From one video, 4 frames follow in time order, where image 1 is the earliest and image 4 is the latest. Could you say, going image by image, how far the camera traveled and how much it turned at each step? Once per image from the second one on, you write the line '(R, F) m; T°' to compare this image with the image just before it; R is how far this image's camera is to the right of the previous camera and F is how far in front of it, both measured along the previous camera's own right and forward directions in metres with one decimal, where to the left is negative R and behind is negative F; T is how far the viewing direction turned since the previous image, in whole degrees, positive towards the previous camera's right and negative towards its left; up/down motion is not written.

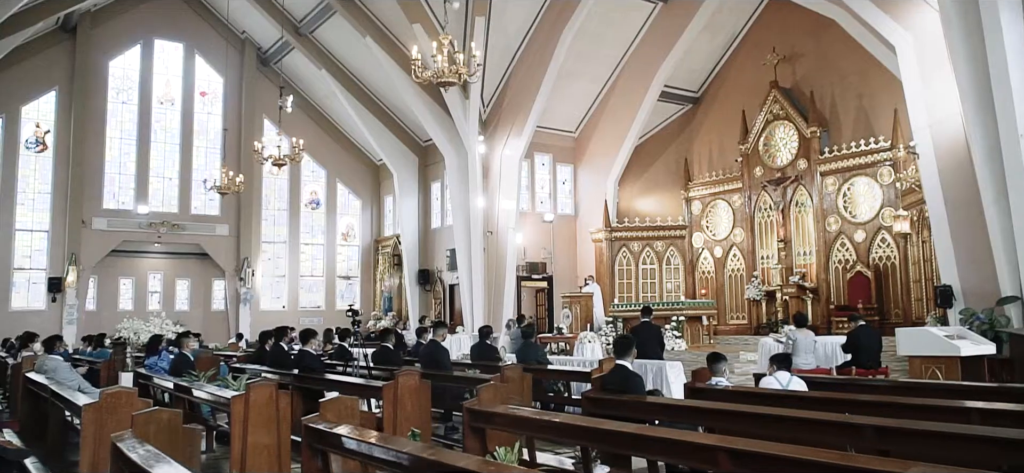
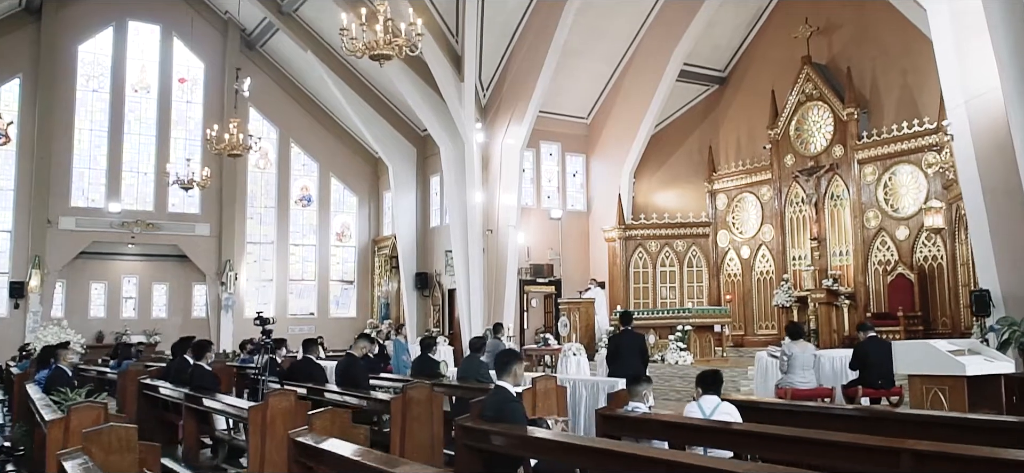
(+0.5, +1.9) m; -2°
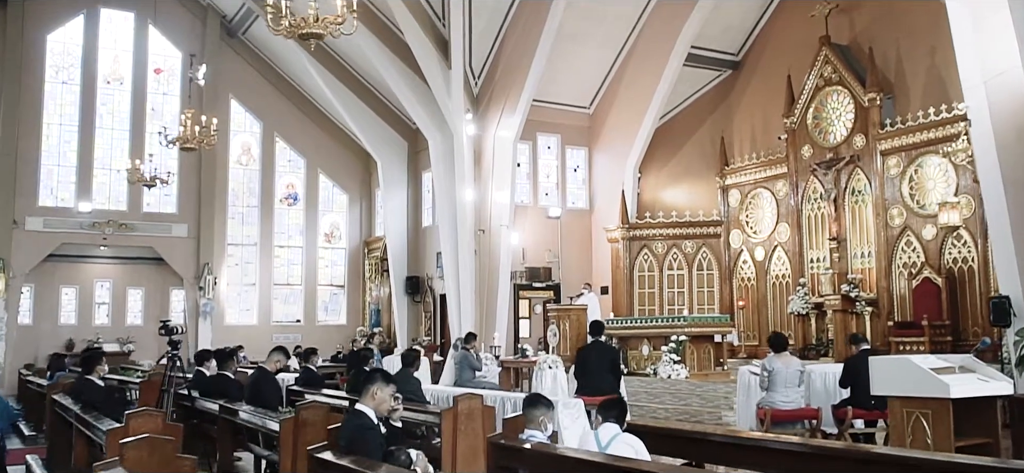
(+0.3, +1.2) m; -1°
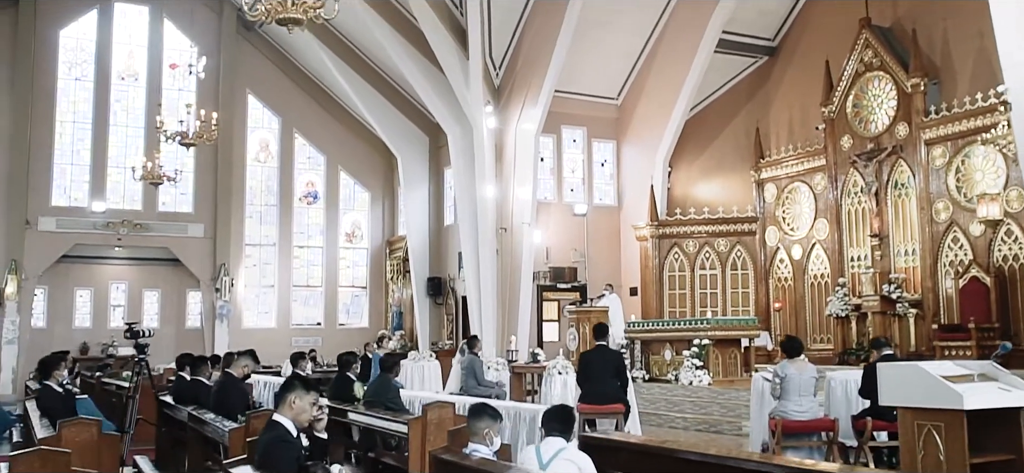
(+0.1, +0.7) m; -2°
